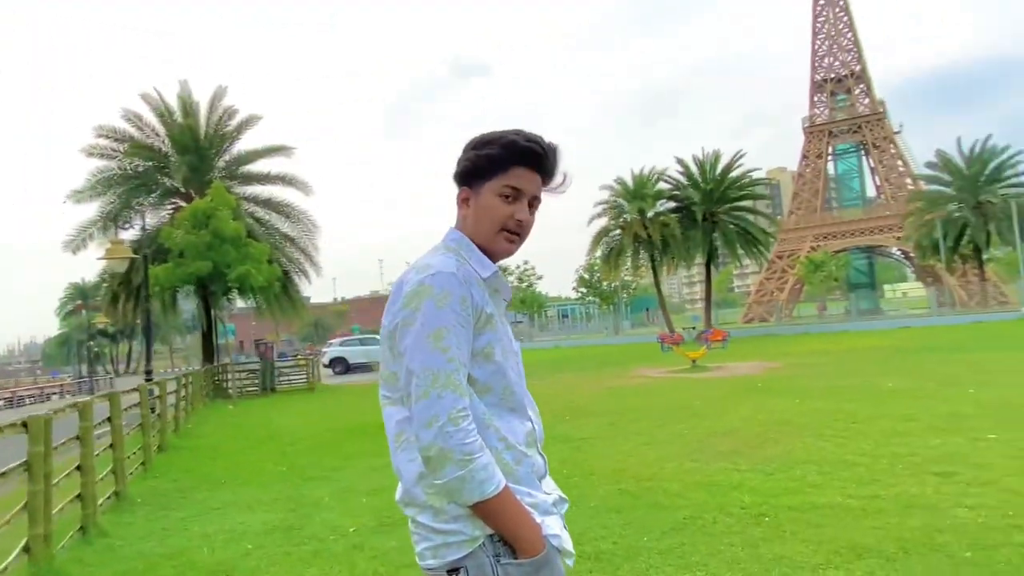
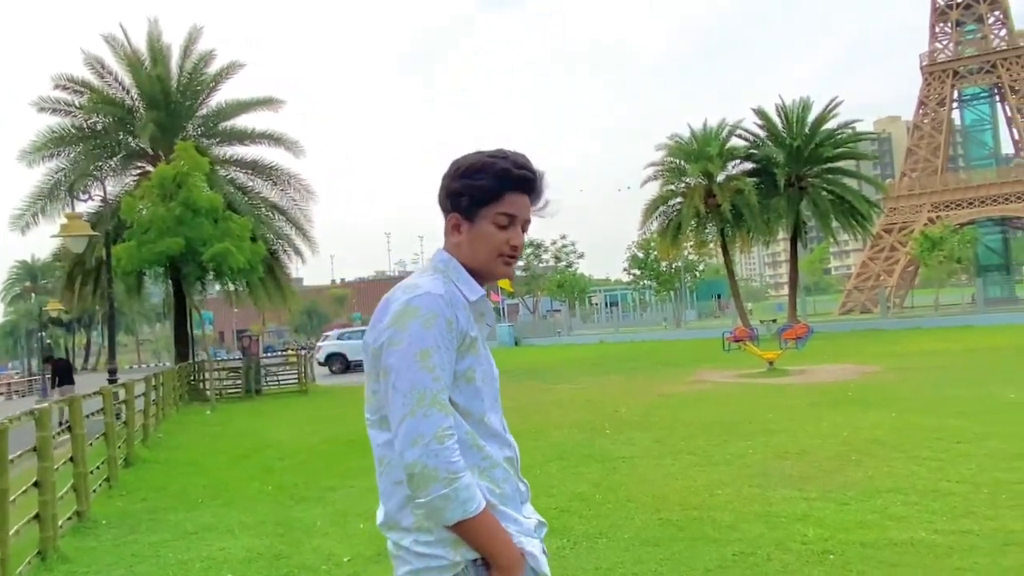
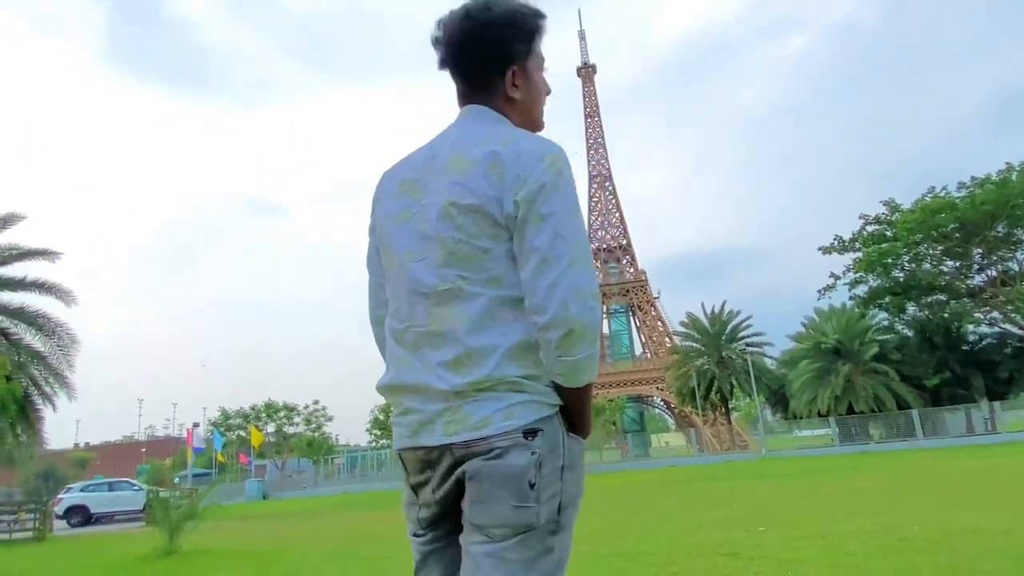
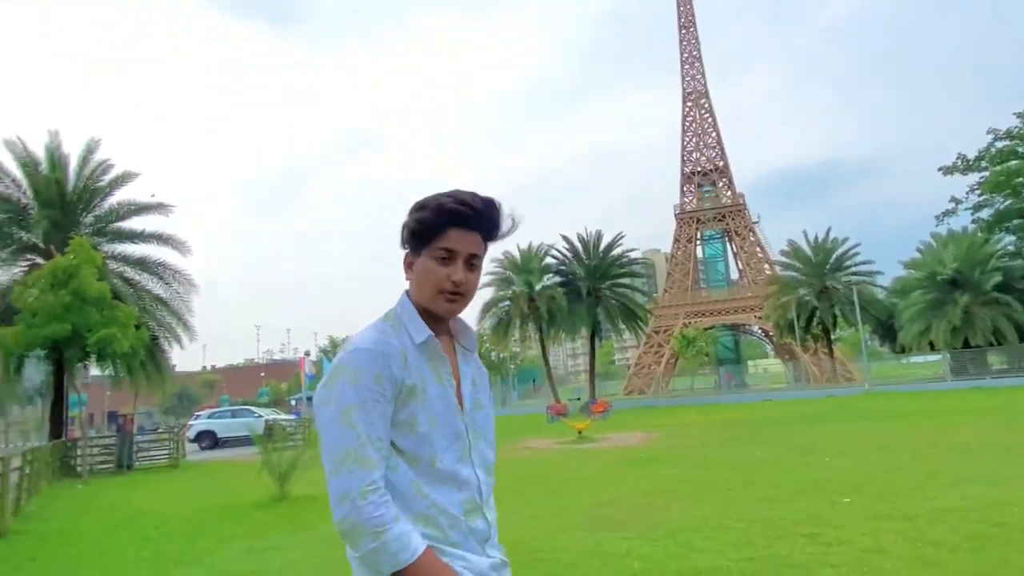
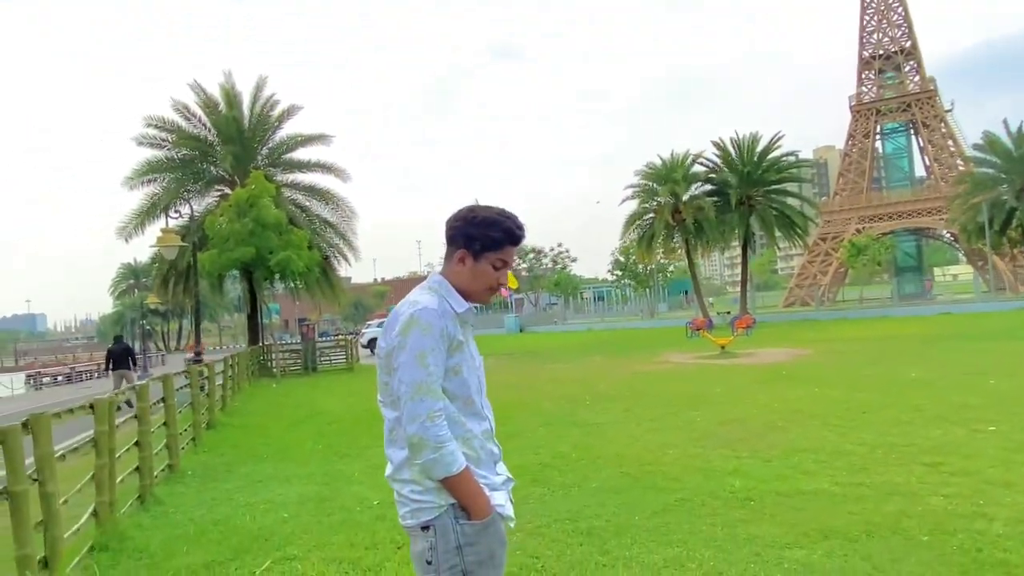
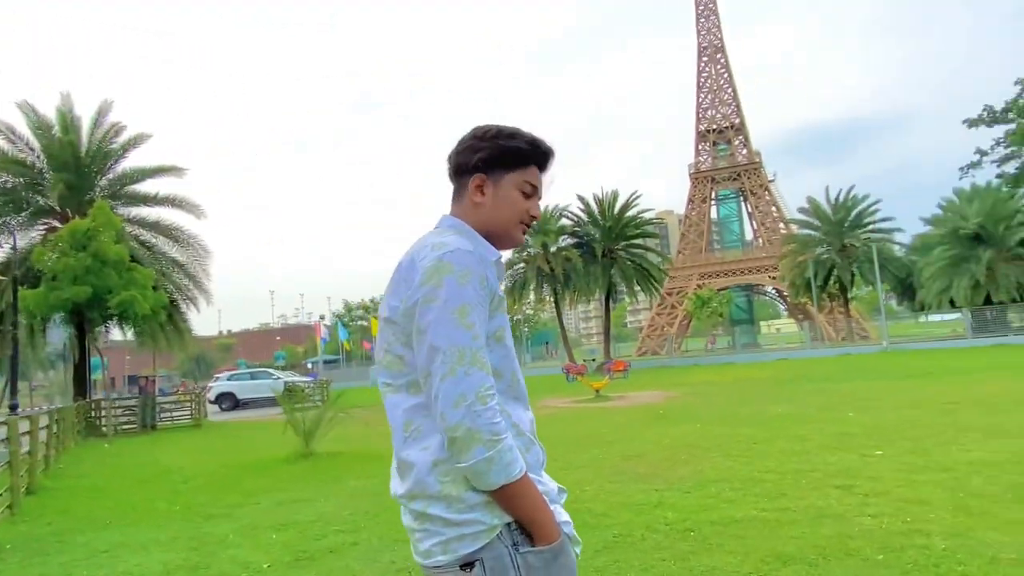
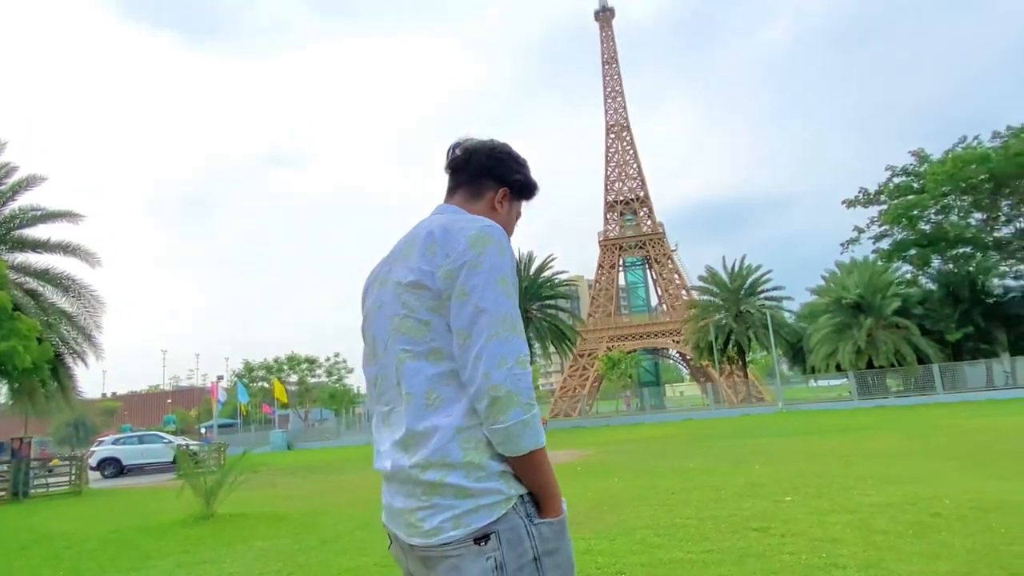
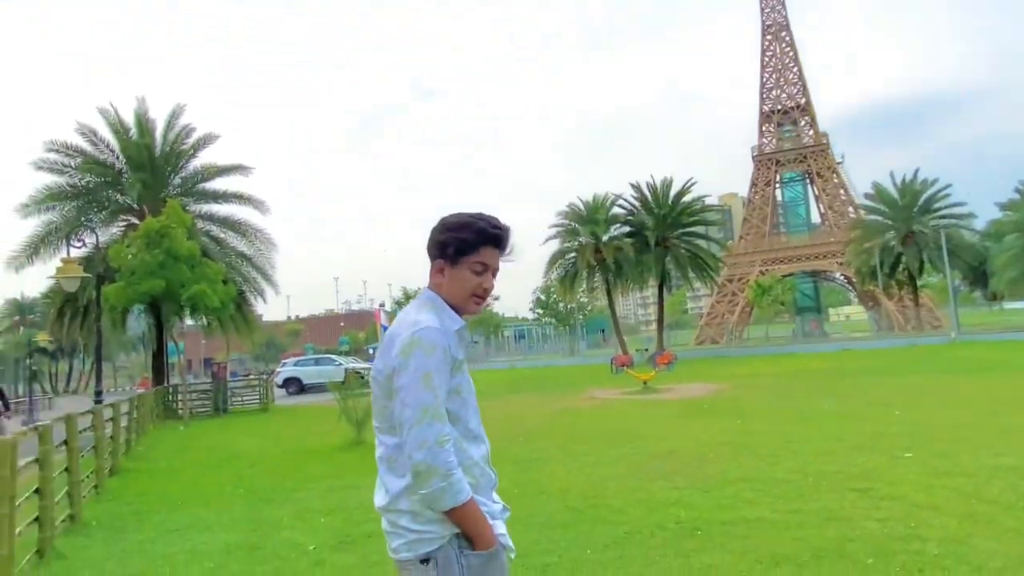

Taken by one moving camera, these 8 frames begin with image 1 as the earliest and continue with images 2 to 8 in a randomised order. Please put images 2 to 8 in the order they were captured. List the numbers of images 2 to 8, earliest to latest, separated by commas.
6, 7, 3, 4, 8, 5, 2
